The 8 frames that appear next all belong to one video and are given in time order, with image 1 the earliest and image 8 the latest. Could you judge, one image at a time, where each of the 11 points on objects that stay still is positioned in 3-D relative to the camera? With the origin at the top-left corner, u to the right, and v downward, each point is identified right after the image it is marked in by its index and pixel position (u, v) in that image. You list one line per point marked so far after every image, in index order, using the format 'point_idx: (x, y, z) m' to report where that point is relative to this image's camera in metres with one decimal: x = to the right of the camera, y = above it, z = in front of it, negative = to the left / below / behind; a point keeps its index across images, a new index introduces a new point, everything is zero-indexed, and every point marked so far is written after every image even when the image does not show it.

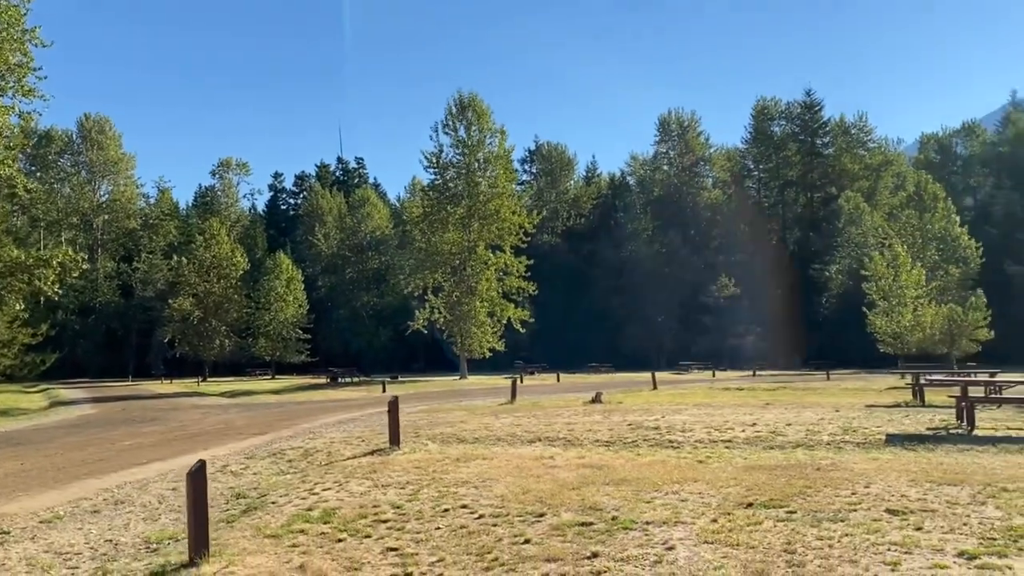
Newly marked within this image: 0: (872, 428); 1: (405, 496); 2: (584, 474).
0: (+6.4, -2.4, +14.0) m
1: (-1.2, -2.4, +9.4) m
2: (+1.0, -2.4, +10.5) m
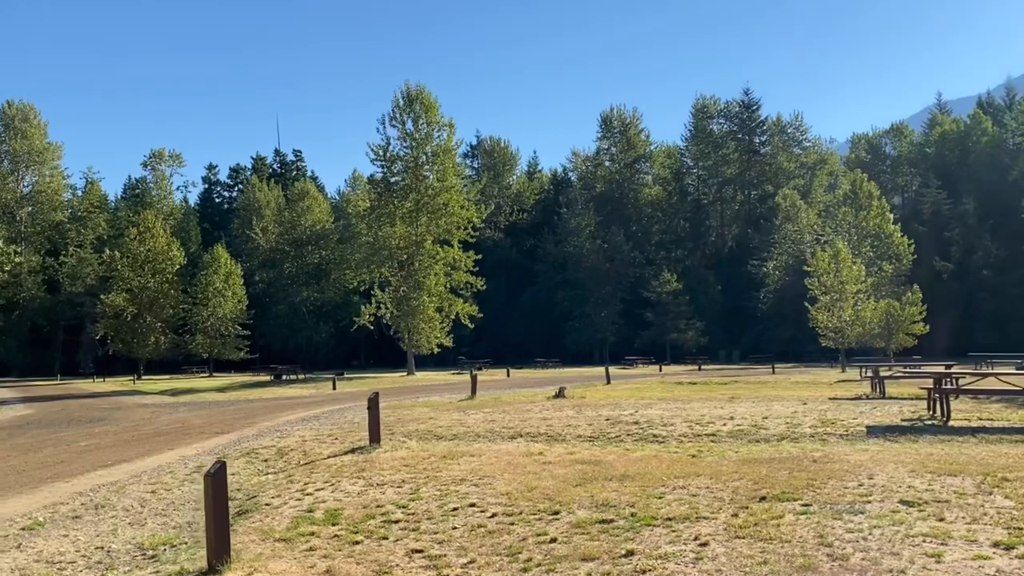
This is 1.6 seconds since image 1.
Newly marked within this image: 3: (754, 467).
0: (+6.0, -2.3, +14.3) m
1: (-1.2, -2.3, +9.1) m
2: (+0.9, -2.4, +10.4) m
3: (+3.0, -2.2, +10.0) m
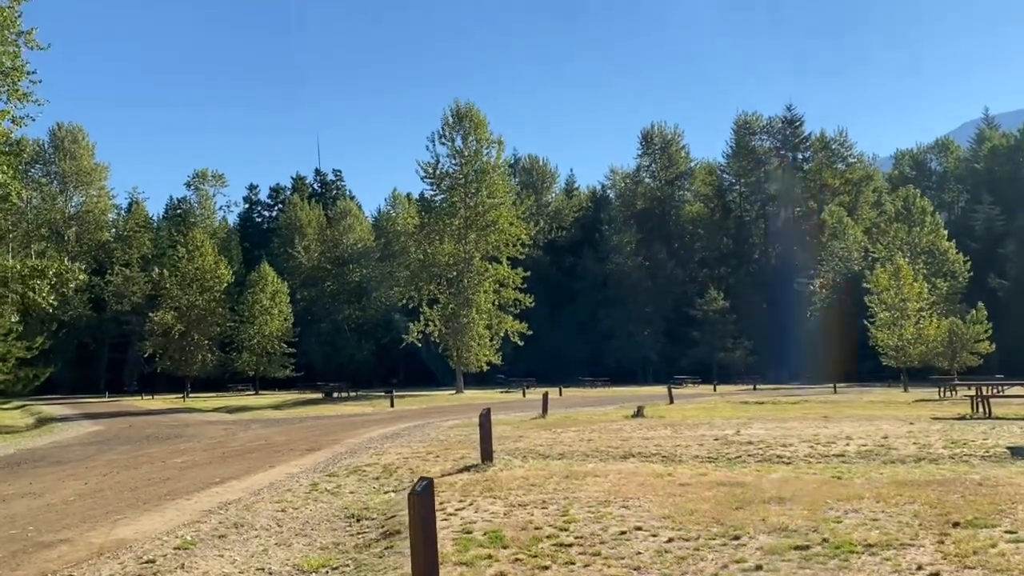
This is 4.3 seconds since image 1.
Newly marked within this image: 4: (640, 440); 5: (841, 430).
0: (+7.9, -2.6, +13.5) m
1: (+0.5, -2.5, +8.7) m
2: (+2.7, -2.5, +9.9) m
3: (+4.7, -2.3, +9.4) m
4: (+2.6, -3.1, +16.3) m
5: (+6.9, -2.9, +16.8) m
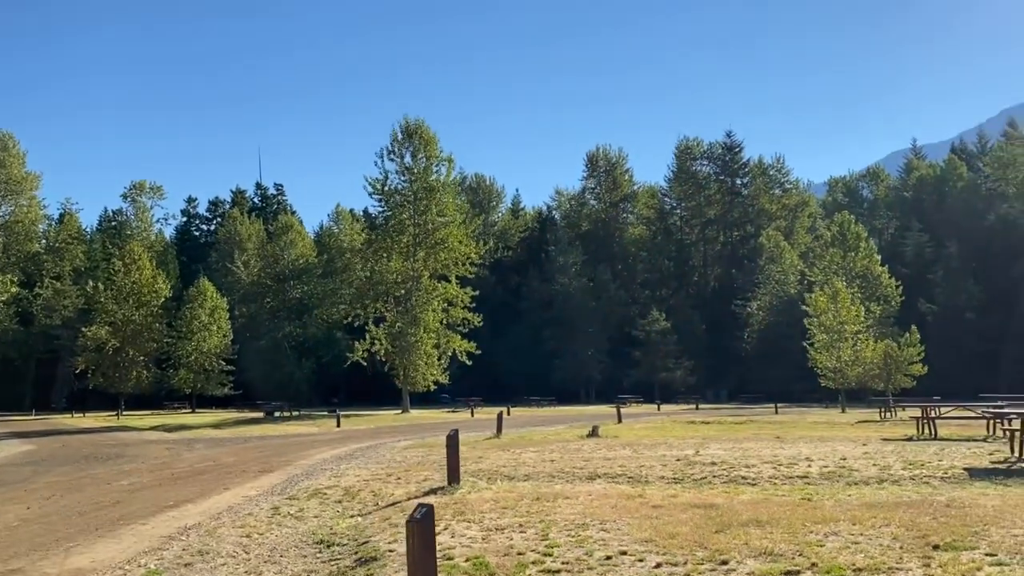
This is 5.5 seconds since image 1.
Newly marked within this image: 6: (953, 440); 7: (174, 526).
0: (+7.3, -3.0, +13.9) m
1: (+0.3, -2.7, +8.5) m
2: (+2.4, -2.8, +9.9) m
3: (+4.4, -2.6, +9.5) m
4: (+1.8, -3.5, +16.2) m
5: (+6.1, -3.4, +17.0) m
6: (+10.1, -3.5, +18.4) m
7: (-4.2, -3.0, +10.0) m
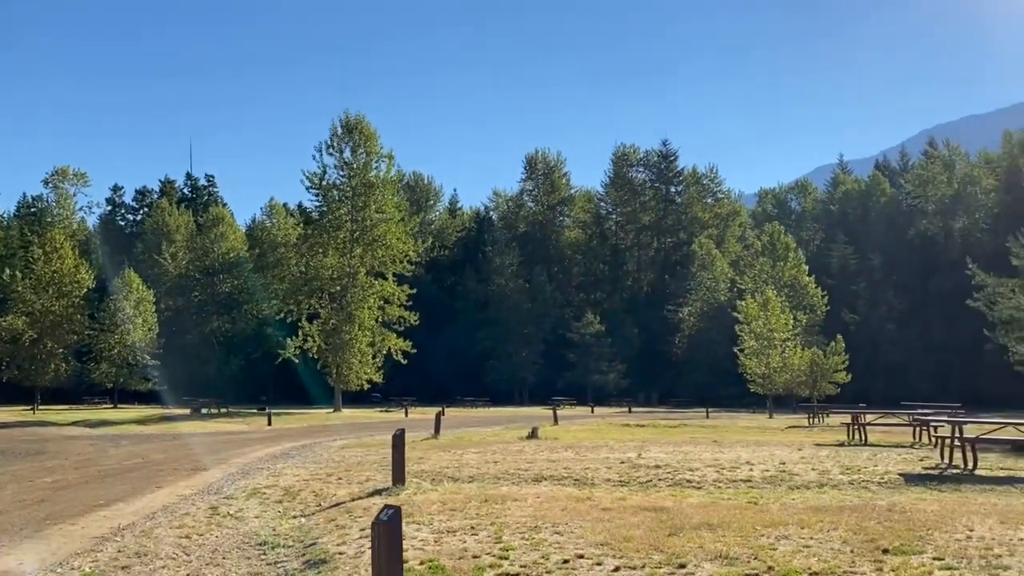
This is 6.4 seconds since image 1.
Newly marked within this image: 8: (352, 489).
0: (+6.4, -3.2, +14.2) m
1: (-0.2, -2.7, +8.3) m
2: (+1.8, -2.8, +9.9) m
3: (+3.9, -2.7, +9.7) m
4: (+0.7, -3.5, +16.2) m
5: (+4.8, -3.6, +17.3) m
6: (+8.8, -3.7, +19.0) m
7: (-4.8, -2.8, +9.5) m
8: (-2.5, -3.2, +12.7) m
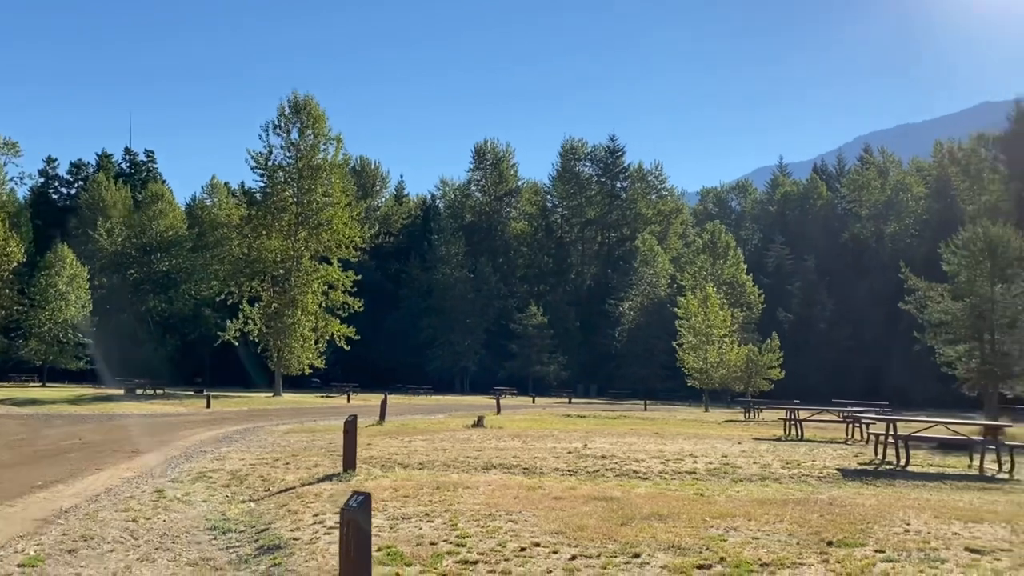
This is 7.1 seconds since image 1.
0: (+5.5, -3.2, +14.7) m
1: (-0.7, -2.5, +8.4) m
2: (+1.2, -2.7, +10.0) m
3: (+3.3, -2.7, +10.0) m
4: (-0.4, -3.3, +16.3) m
5: (+3.7, -3.5, +17.7) m
6: (+7.5, -3.8, +19.7) m
7: (-5.3, -2.5, +9.2) m
8: (-3.3, -2.9, +12.6) m
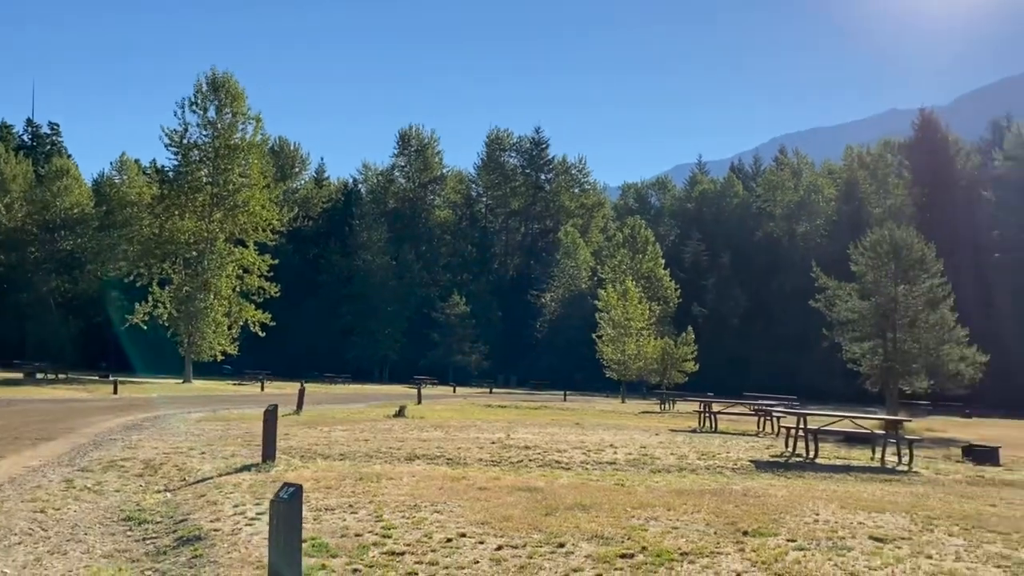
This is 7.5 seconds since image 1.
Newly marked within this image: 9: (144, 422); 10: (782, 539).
0: (+4.0, -3.1, +15.3) m
1: (-1.4, -2.4, +8.3) m
2: (+0.2, -2.7, +10.2) m
3: (+2.3, -2.7, +10.3) m
4: (-1.9, -3.1, +16.2) m
5: (+2.0, -3.4, +18.0) m
6: (+5.6, -3.7, +20.4) m
7: (-6.2, -2.3, +8.7) m
8: (-4.5, -2.7, +12.3) m
9: (-8.9, -3.2, +19.4) m
10: (+2.7, -2.5, +8.0) m
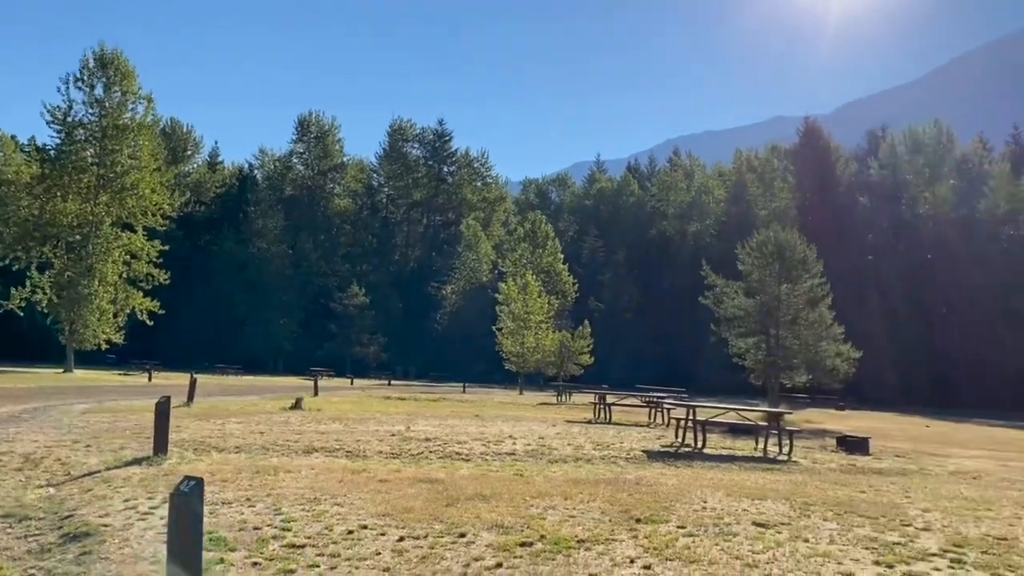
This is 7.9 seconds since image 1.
0: (+2.1, -3.1, +15.8) m
1: (-2.5, -2.3, +8.2) m
2: (-1.0, -2.6, +10.3) m
3: (+1.0, -2.6, +10.7) m
4: (-3.9, -2.9, +16.0) m
5: (-0.3, -3.2, +18.3) m
6: (+3.0, -3.6, +21.1) m
7: (-7.2, -2.1, +8.0) m
8: (-6.0, -2.5, +11.8) m
9: (-11.3, -2.9, +18.3) m
10: (+1.7, -2.5, +8.4) m
